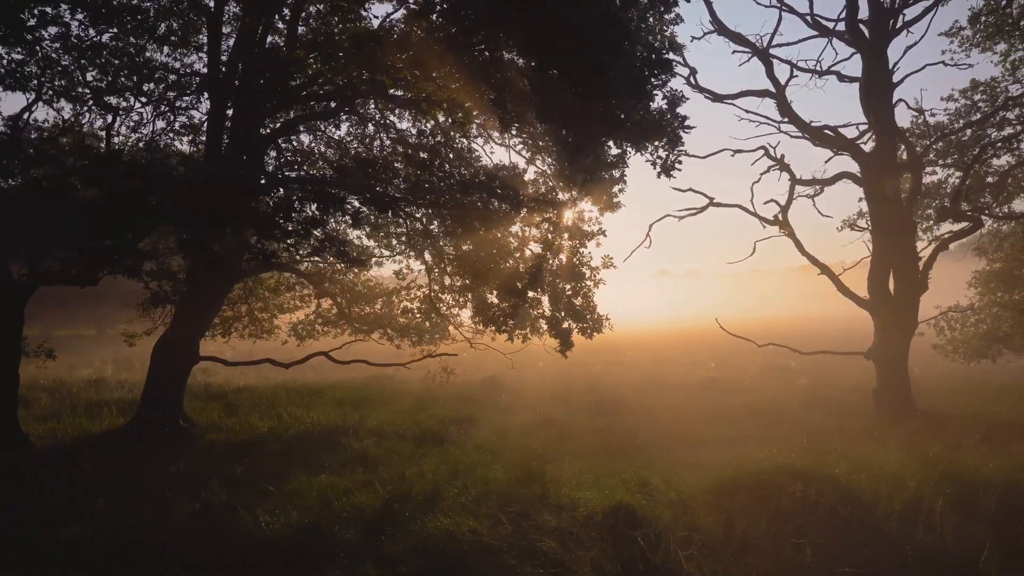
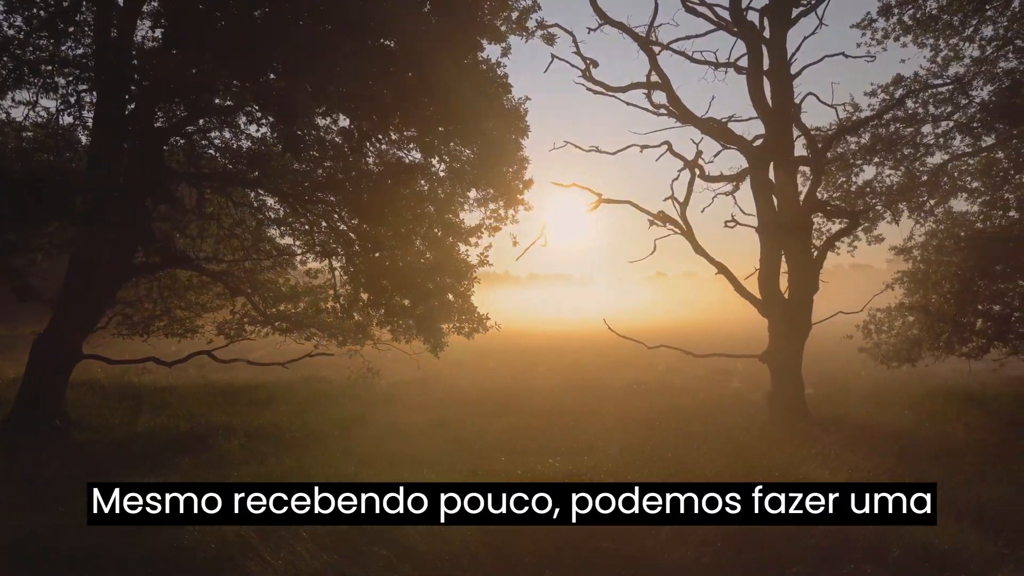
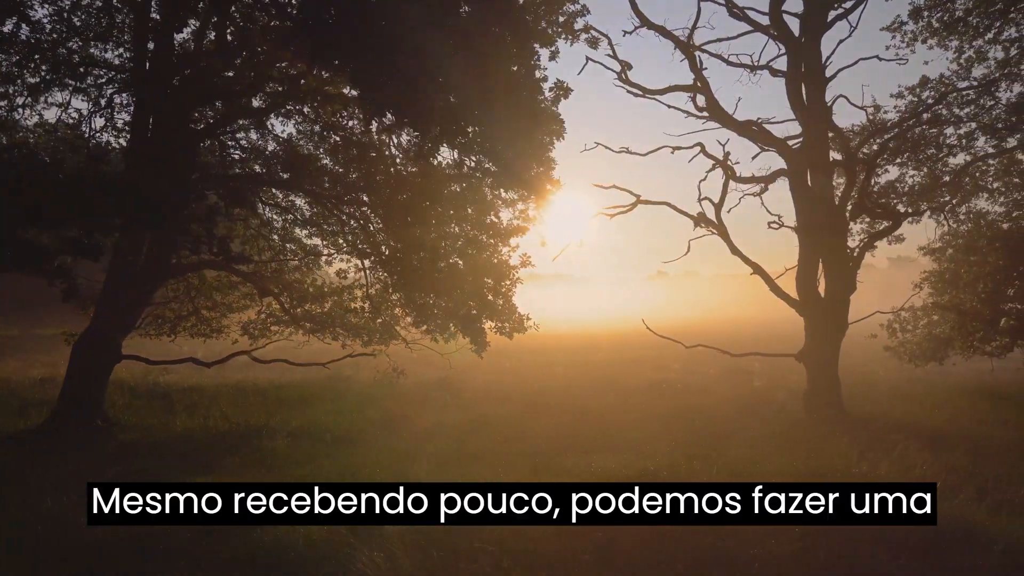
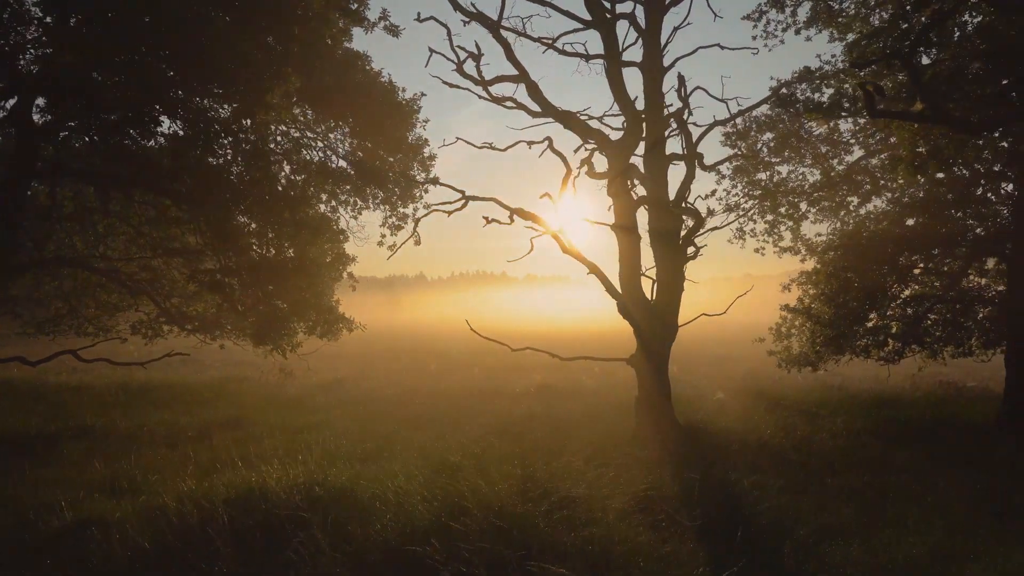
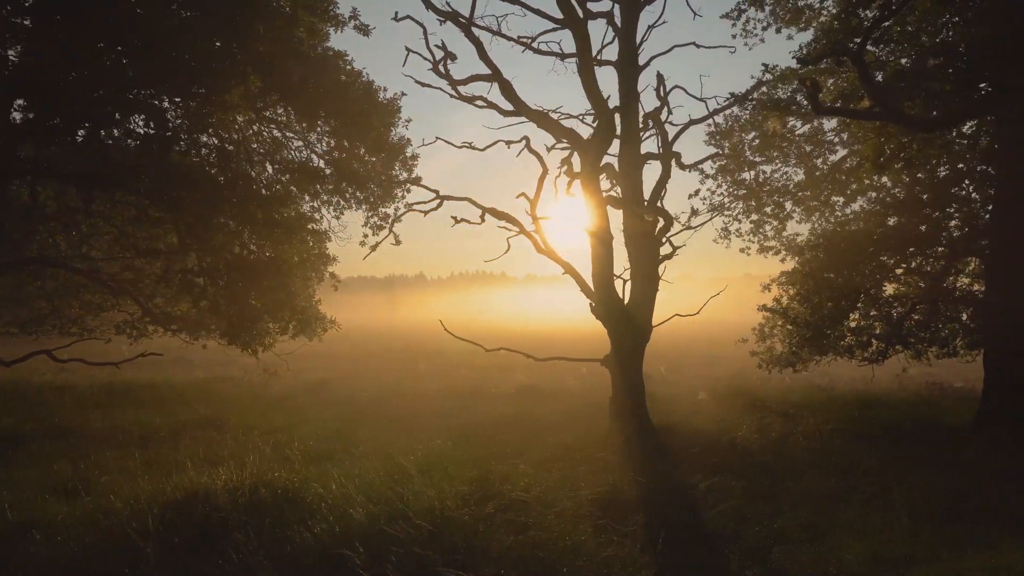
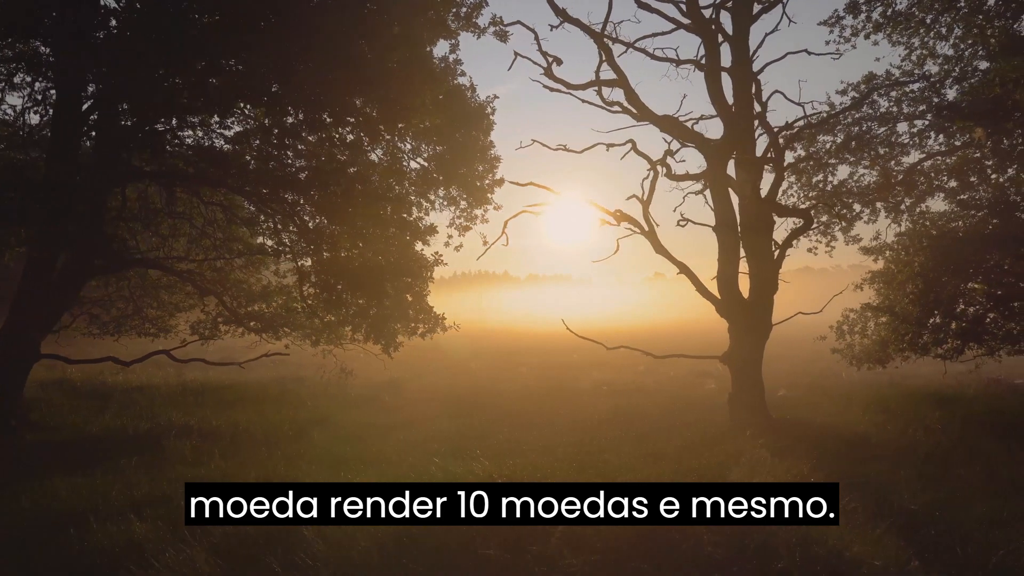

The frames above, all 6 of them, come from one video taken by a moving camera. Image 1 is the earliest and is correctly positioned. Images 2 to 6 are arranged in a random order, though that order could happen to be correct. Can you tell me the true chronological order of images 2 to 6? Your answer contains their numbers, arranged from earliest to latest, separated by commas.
3, 2, 6, 4, 5
